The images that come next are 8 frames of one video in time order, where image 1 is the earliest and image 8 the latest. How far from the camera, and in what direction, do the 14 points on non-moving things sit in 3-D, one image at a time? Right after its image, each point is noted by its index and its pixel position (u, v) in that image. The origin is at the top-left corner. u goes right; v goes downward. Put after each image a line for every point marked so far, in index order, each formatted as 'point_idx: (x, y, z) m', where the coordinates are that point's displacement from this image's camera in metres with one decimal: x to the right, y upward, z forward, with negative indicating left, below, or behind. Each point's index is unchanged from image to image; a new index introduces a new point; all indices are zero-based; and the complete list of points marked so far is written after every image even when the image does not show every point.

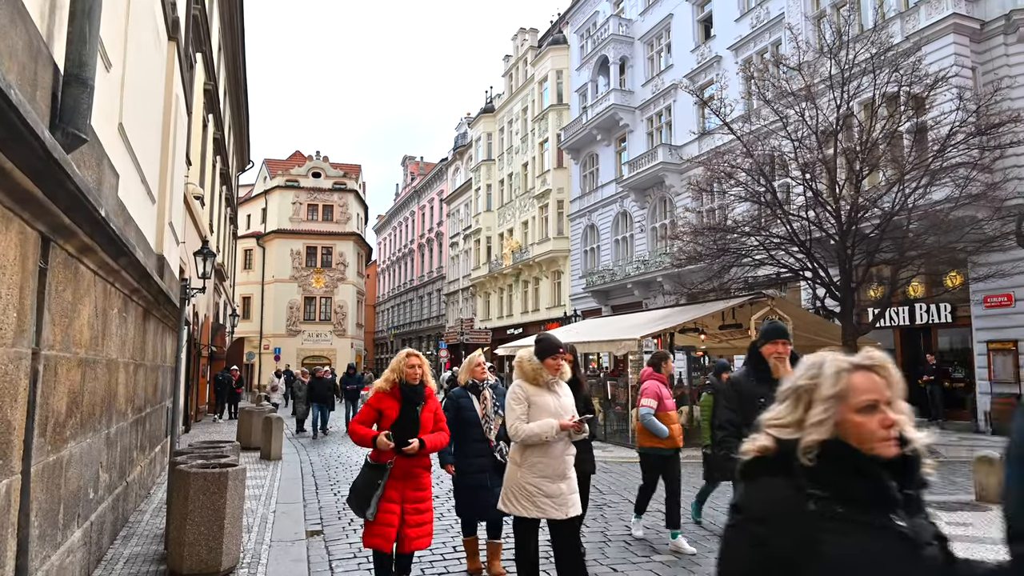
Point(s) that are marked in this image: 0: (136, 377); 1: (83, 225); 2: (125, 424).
0: (-3.9, -0.9, +7.7) m
1: (-2.4, +0.4, +4.2) m
2: (-3.6, -1.3, +6.9) m
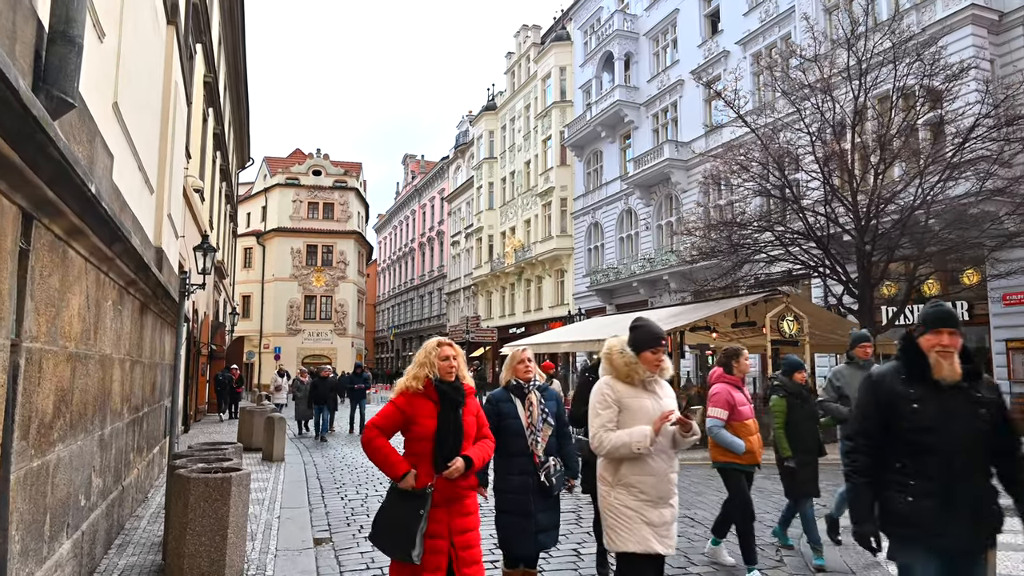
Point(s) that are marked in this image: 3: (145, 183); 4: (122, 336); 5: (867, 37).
0: (-3.7, -0.9, +7.3) m
1: (-2.3, +0.4, +3.7) m
2: (-3.4, -1.2, +6.4) m
3: (-4.3, +1.2, +8.6) m
4: (-3.4, -0.4, +6.4) m
5: (+7.6, +5.4, +15.8) m
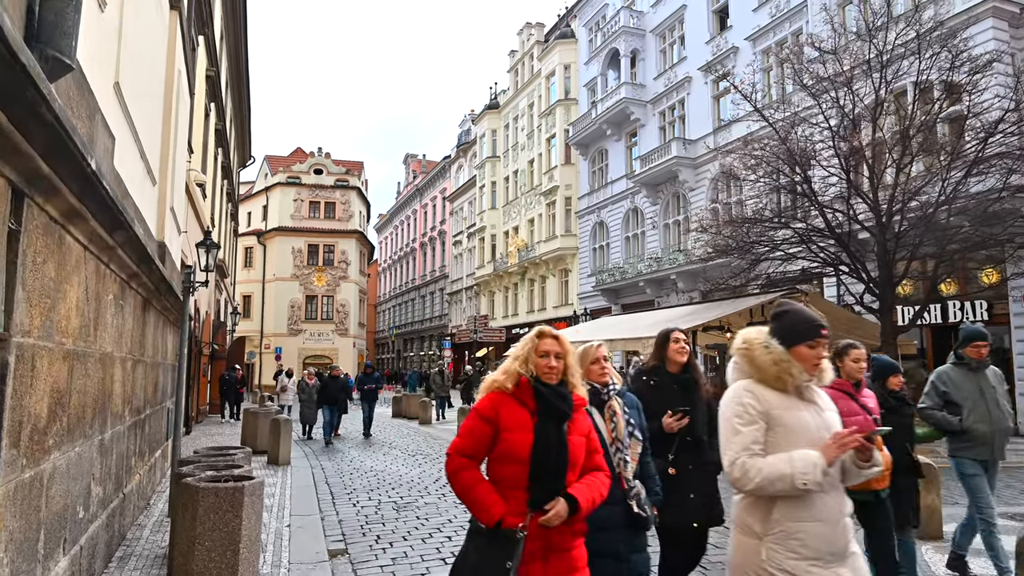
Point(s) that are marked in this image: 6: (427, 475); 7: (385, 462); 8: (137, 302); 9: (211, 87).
0: (-3.5, -0.8, +6.8) m
1: (-2.0, +0.5, +3.3) m
2: (-3.2, -1.1, +6.0) m
3: (-4.1, +1.3, +8.2) m
4: (-3.2, -0.4, +5.9) m
5: (+7.9, +5.4, +15.4) m
6: (-1.3, -2.6, +10.4) m
7: (-2.0, -2.8, +11.6) m
8: (-3.4, -0.1, +6.6) m
9: (-7.9, +5.2, +19.2) m
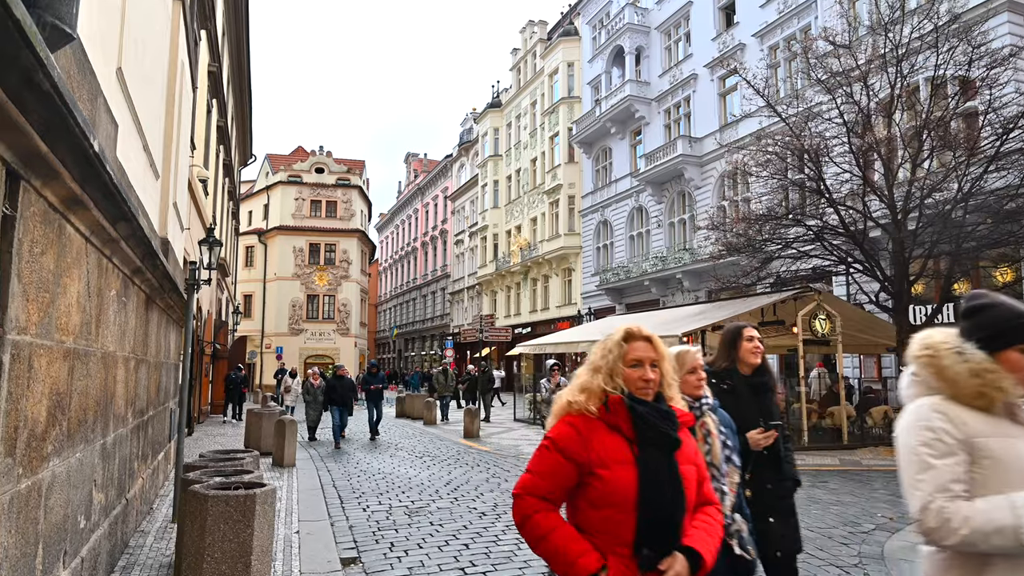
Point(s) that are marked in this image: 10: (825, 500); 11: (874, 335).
0: (-3.3, -0.8, +6.6) m
1: (-1.8, +0.5, +3.0) m
2: (-3.0, -1.1, +5.7) m
3: (-3.9, +1.3, +7.9) m
4: (-3.0, -0.3, +5.7) m
5: (+8.0, +5.5, +15.1) m
6: (-1.1, -2.6, +10.1) m
7: (-1.8, -2.7, +11.3) m
8: (-3.2, -0.1, +6.3) m
9: (-7.7, +5.3, +18.9) m
10: (+3.7, -2.5, +8.7) m
11: (+8.1, -1.1, +16.3) m
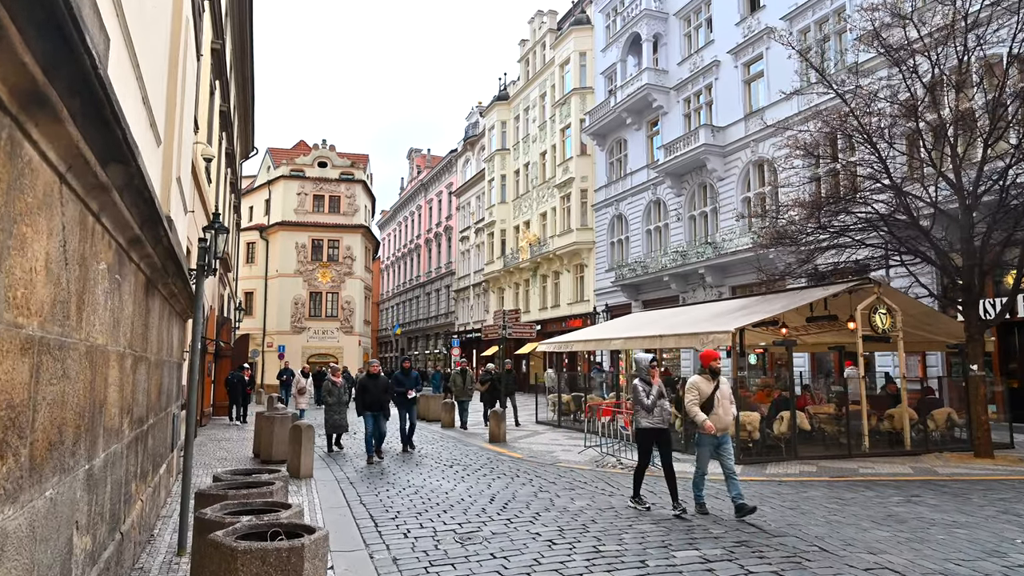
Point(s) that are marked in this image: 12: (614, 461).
0: (-2.7, -0.6, +5.3) m
1: (-1.2, +0.7, +1.8) m
2: (-2.4, -1.0, +4.5) m
3: (-3.3, +1.5, +6.7) m
4: (-2.4, -0.2, +4.4) m
5: (+8.7, +5.6, +13.9) m
6: (-0.5, -2.5, +8.9) m
7: (-1.2, -2.6, +10.1) m
8: (-2.6, +0.1, +5.1) m
9: (-7.1, +5.4, +17.6) m
10: (+4.3, -2.4, +7.4) m
11: (+8.7, -0.9, +15.1) m
12: (+1.7, -2.8, +12.1) m
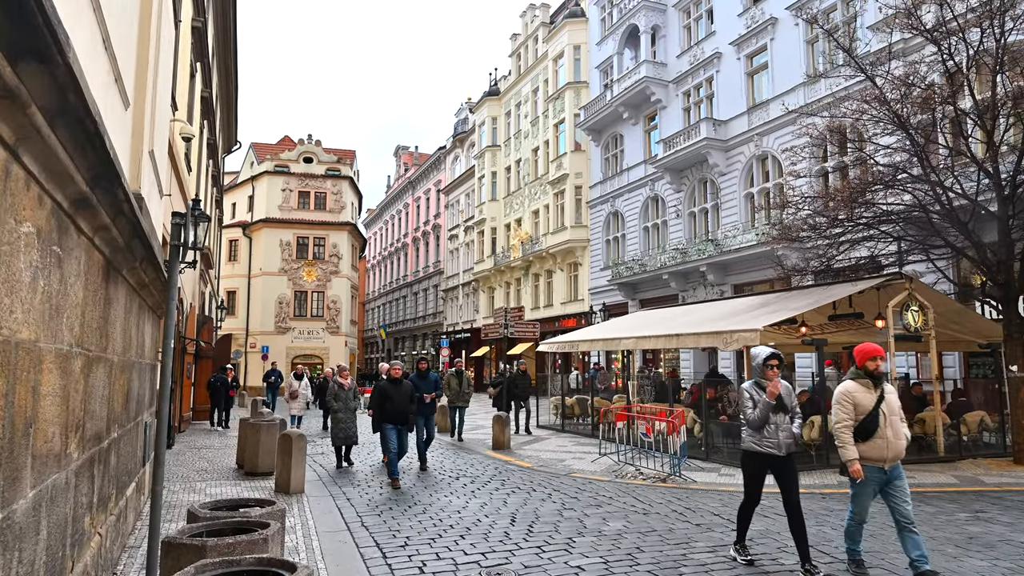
0: (-2.4, -0.5, +4.2) m
1: (-0.8, +0.8, +0.7) m
2: (-2.1, -0.9, +3.4) m
3: (-3.0, +1.6, +5.6) m
4: (-2.0, -0.1, +3.3) m
5: (+8.8, +5.7, +13.0) m
6: (-0.3, -2.4, +7.8) m
7: (-1.0, -2.5, +9.0) m
8: (-2.3, +0.2, +4.0) m
9: (-7.1, +5.5, +16.4) m
10: (+4.6, -2.3, +6.5) m
11: (+8.7, -0.8, +14.2) m
12: (+1.8, -2.8, +11.1) m
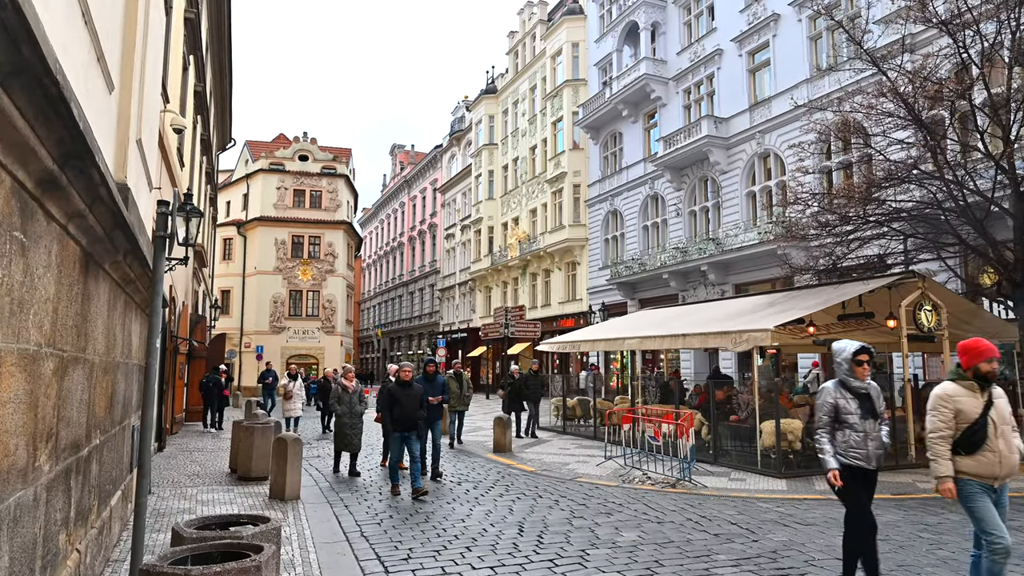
0: (-2.3, -0.5, +3.8) m
1: (-0.7, +0.8, +0.4) m
2: (-2.0, -0.8, +3.0) m
3: (-2.9, +1.6, +5.2) m
4: (-1.9, 0.0, +2.9) m
5: (+8.8, +5.7, +12.7) m
6: (-0.2, -2.3, +7.5) m
7: (-1.0, -2.5, +8.6) m
8: (-2.2, +0.2, +3.6) m
9: (-7.0, +5.6, +16.0) m
10: (+4.7, -2.3, +6.2) m
11: (+8.8, -0.8, +13.9) m
12: (+1.9, -2.7, +10.7) m
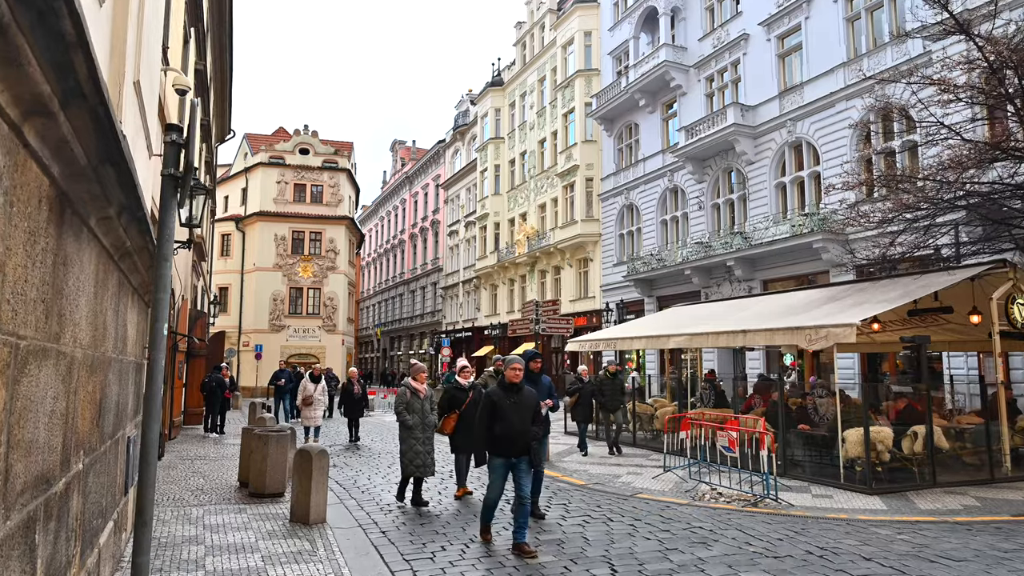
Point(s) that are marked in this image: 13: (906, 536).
0: (-1.6, -0.3, +2.4) m
1: (0.0, +1.0, -1.0) m
2: (-1.3, -0.7, +1.6) m
3: (-2.2, +1.8, +3.8) m
4: (-1.2, +0.1, +1.6) m
5: (+9.5, +5.8, +11.4) m
6: (+0.5, -2.2, +6.1) m
7: (-0.3, -2.3, +7.2) m
8: (-1.5, +0.4, +2.2) m
9: (-6.4, +5.7, +14.6) m
10: (+5.4, -2.1, +4.8) m
11: (+9.4, -0.7, +12.6) m
12: (+2.5, -2.6, +9.3) m
13: (+3.7, -2.3, +6.9) m
